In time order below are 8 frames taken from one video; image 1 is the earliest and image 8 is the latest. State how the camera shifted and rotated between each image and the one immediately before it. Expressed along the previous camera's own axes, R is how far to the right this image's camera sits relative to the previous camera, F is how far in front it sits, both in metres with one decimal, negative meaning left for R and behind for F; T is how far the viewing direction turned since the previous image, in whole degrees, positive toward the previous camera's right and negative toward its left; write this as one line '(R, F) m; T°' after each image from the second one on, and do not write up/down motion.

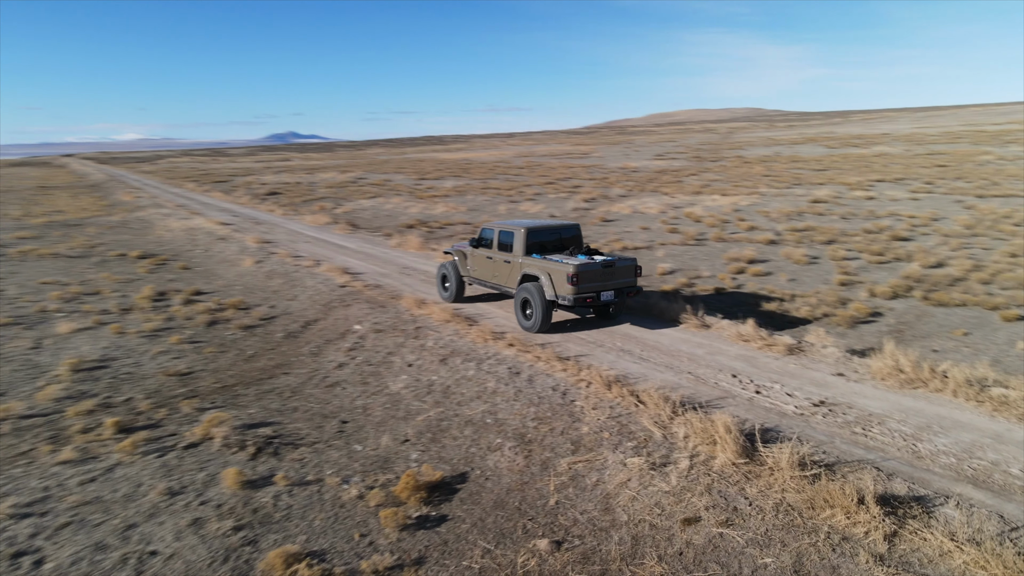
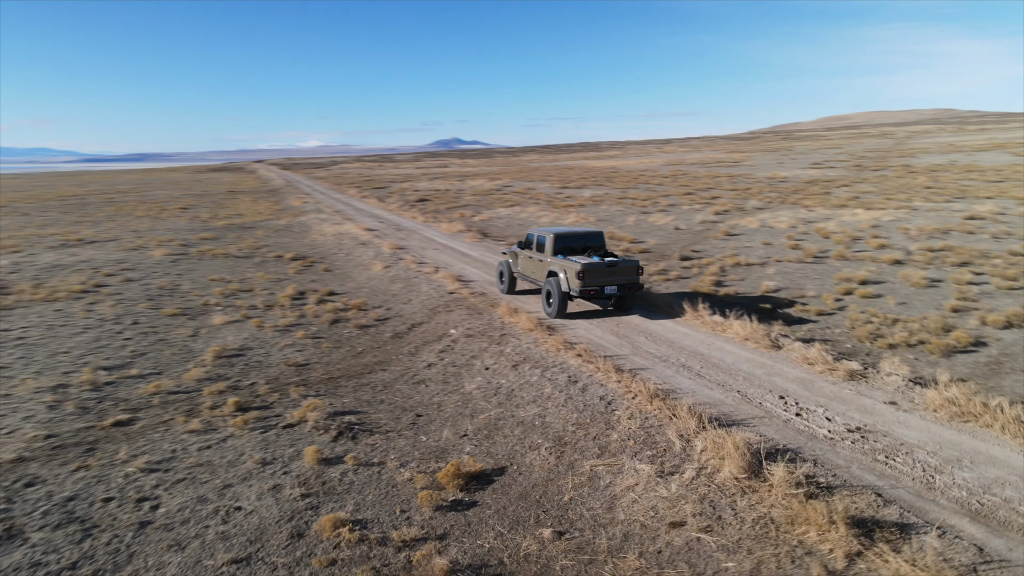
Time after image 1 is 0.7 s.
(+1.2, -0.7) m; -12°
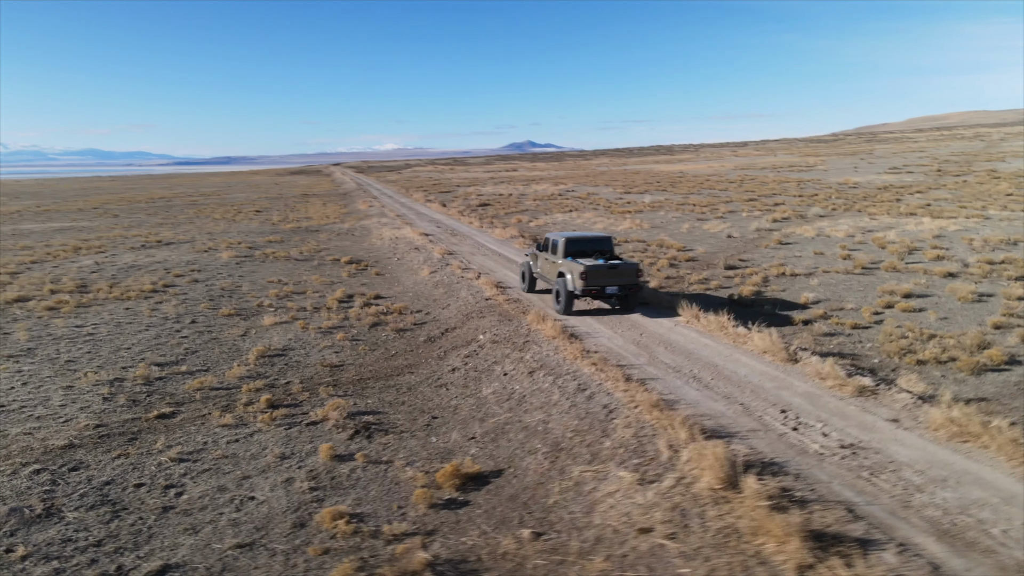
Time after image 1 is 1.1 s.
(+0.8, -0.3) m; -5°
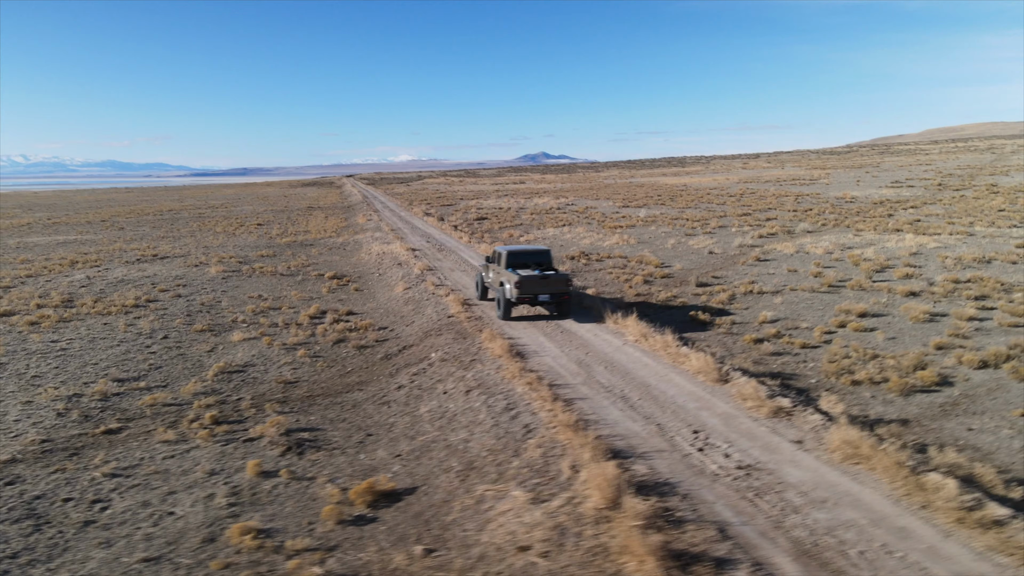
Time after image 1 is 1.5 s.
(+1.1, -0.3) m; -1°
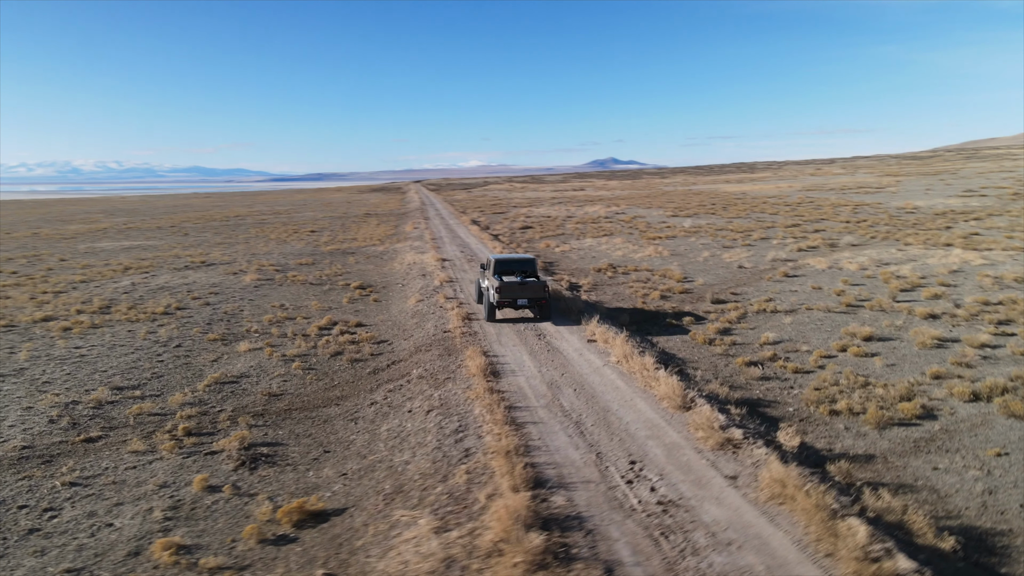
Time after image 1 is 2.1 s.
(+1.6, 0.0) m; -5°
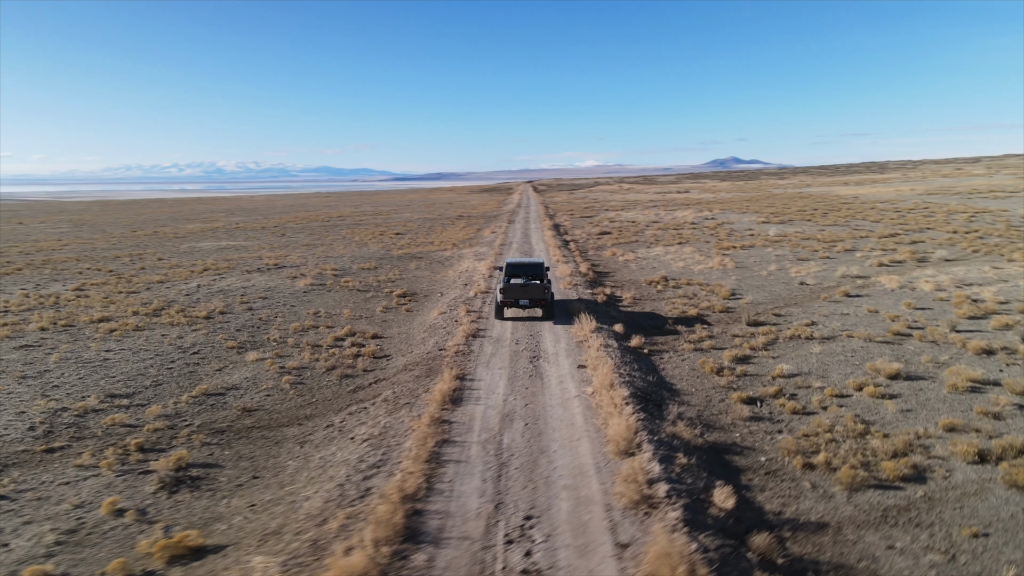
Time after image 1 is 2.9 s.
(+2.5, +0.8) m; -9°
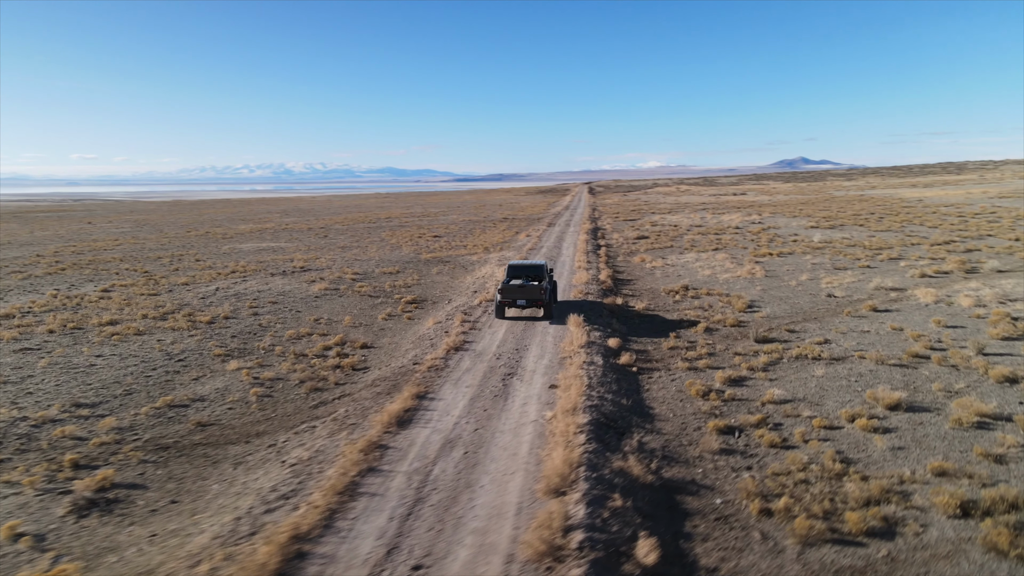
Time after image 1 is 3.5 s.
(+1.7, +0.9) m; -5°
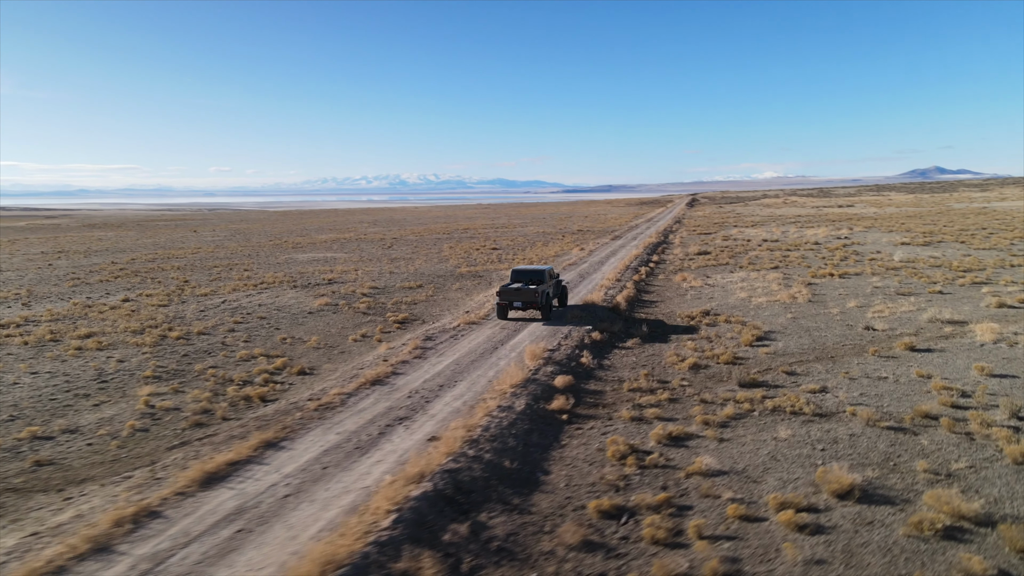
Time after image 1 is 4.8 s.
(+3.6, +2.6) m; -8°
